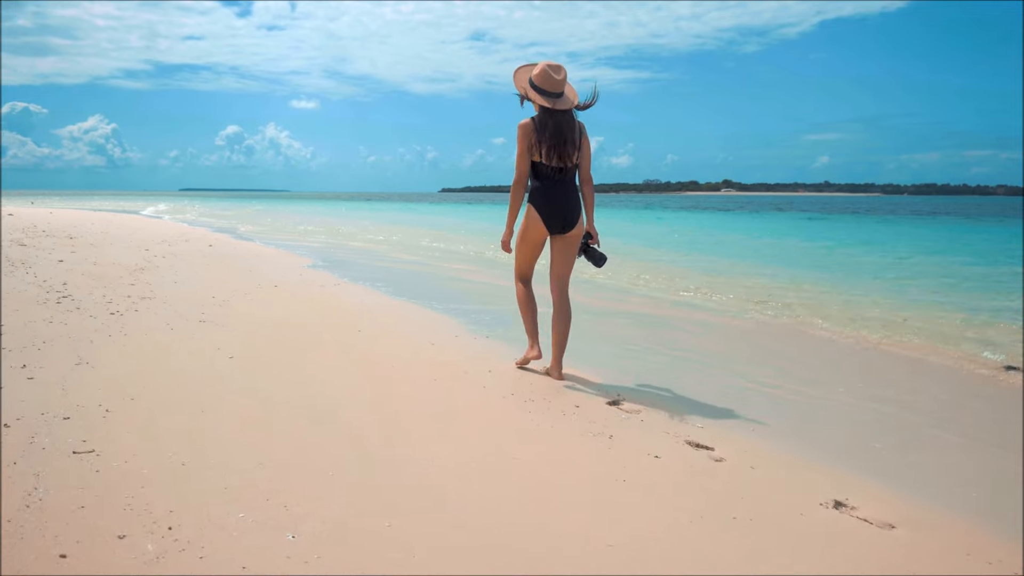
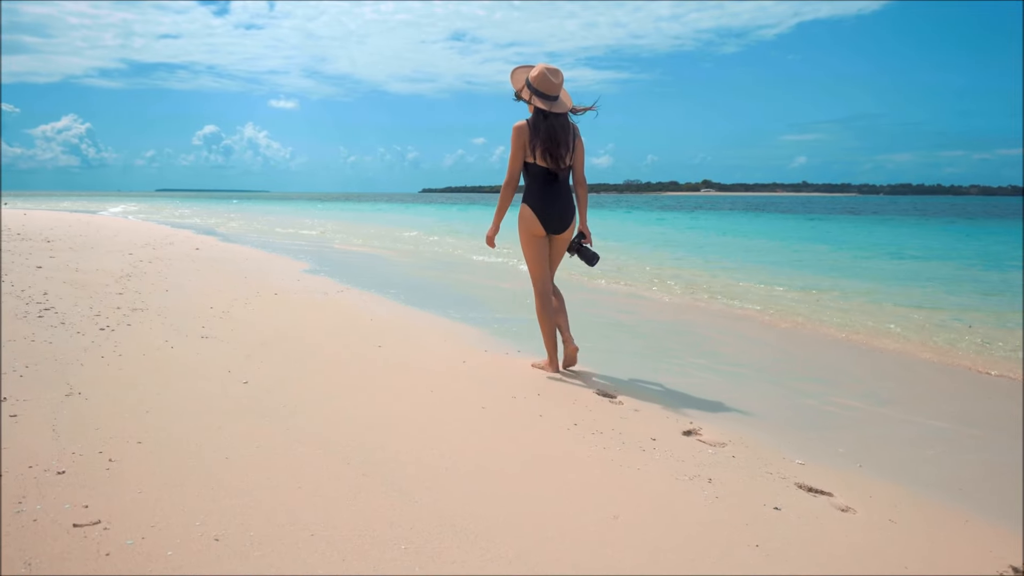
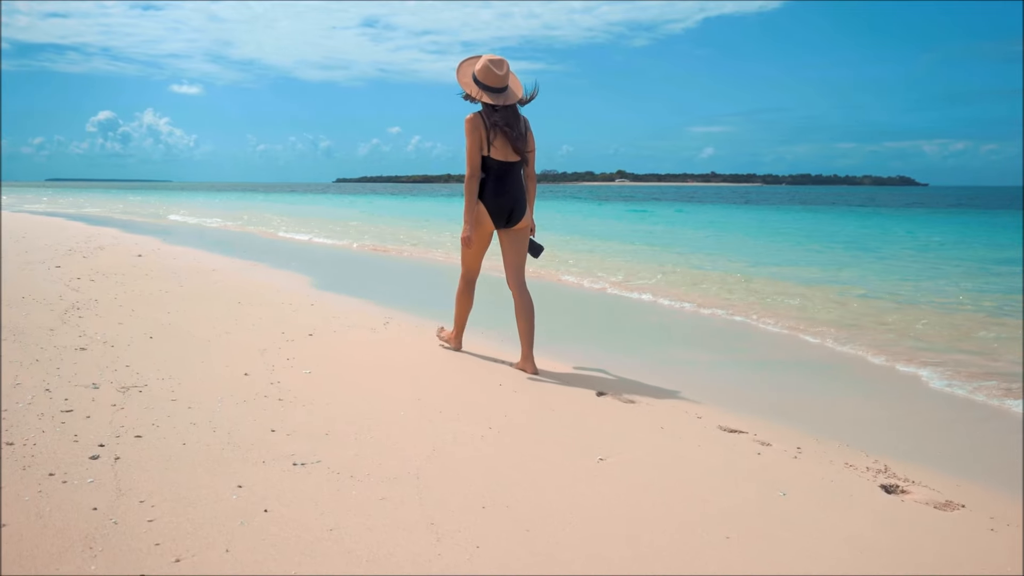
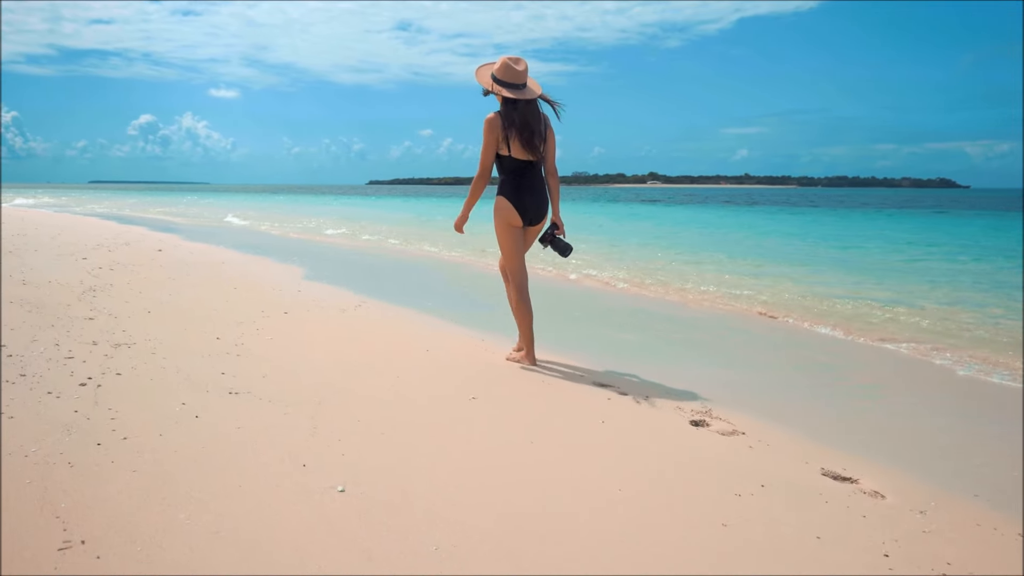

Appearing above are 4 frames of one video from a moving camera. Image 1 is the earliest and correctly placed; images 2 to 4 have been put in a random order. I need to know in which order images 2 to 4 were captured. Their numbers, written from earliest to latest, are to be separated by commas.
2, 4, 3
